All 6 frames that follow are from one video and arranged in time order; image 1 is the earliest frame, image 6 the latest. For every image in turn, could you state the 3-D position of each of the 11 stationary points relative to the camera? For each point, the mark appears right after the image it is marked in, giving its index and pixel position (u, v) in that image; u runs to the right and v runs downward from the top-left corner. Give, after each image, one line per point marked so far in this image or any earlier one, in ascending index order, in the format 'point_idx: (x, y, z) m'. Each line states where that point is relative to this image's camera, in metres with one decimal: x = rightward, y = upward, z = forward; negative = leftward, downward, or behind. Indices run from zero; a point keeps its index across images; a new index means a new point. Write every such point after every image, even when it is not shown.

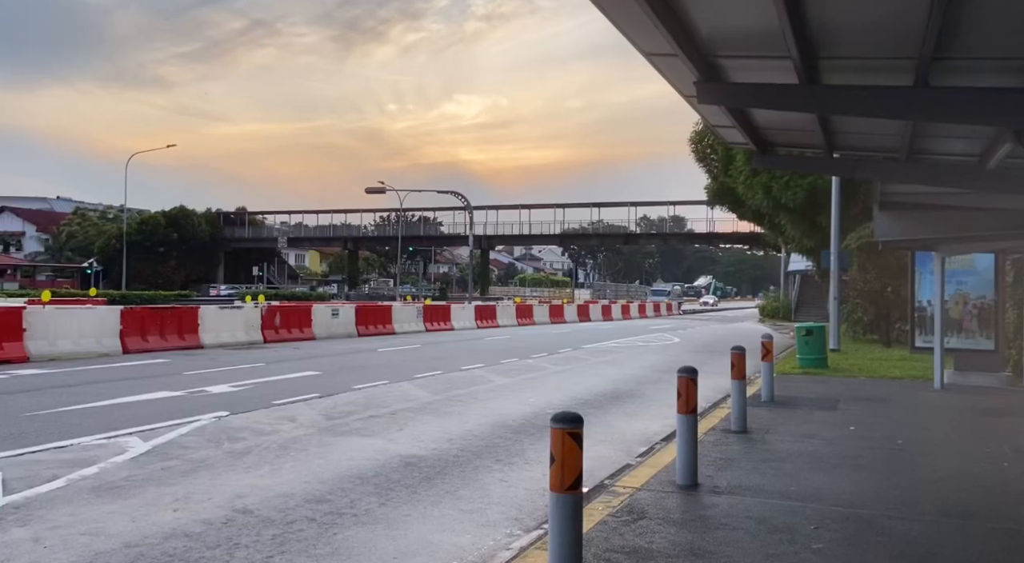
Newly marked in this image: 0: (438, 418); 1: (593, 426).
0: (-0.9, -1.7, +10.5) m
1: (+1.0, -1.9, +10.8) m
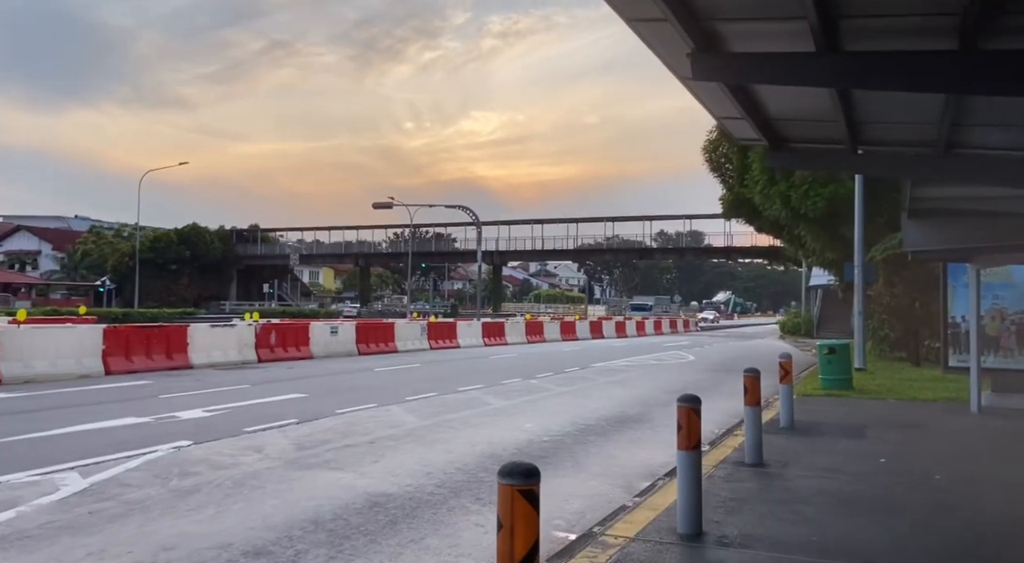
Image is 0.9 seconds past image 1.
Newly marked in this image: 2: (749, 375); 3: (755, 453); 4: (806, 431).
0: (-1.0, -1.9, +9.6) m
1: (+0.9, -2.0, +9.8) m
2: (+2.4, -0.9, +8.6) m
3: (+2.6, -1.8, +8.9) m
4: (+4.0, -2.0, +11.4) m
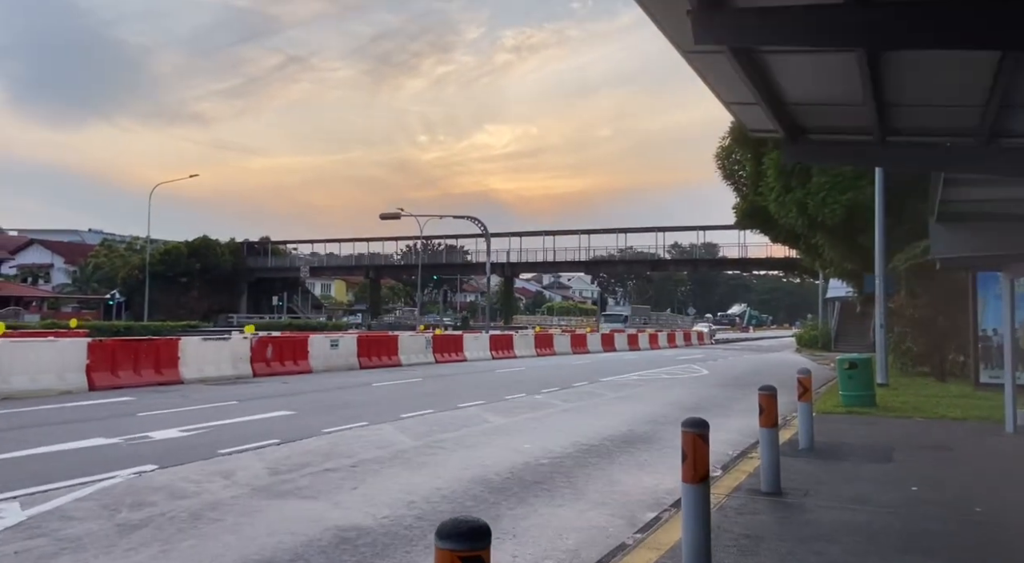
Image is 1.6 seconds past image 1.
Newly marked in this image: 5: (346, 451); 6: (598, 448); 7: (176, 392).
0: (-1.1, -2.0, +8.8) m
1: (+0.9, -2.2, +9.0) m
2: (+2.3, -1.0, +7.8) m
3: (+2.5, -1.9, +8.0) m
4: (+4.0, -2.2, +10.5) m
5: (-1.9, -2.0, +9.7) m
6: (+1.2, -2.2, +11.3) m
7: (-6.1, -2.0, +15.1) m
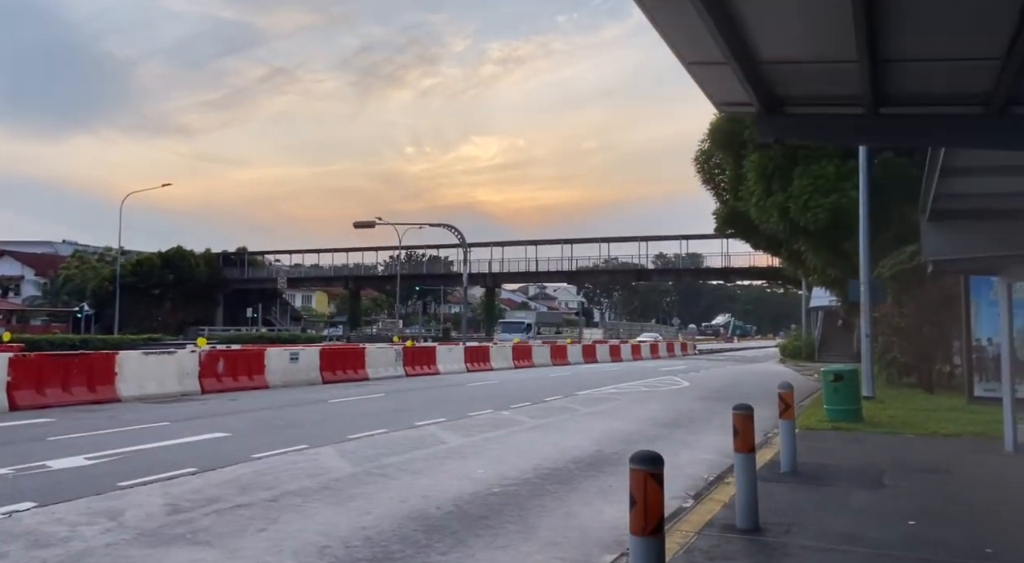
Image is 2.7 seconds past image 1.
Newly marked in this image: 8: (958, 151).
0: (-1.6, -2.1, +7.6) m
1: (+0.3, -2.2, +7.8) m
2: (+1.8, -1.1, +6.7) m
3: (+1.9, -1.9, +6.9) m
4: (+3.4, -2.2, +9.5) m
5: (-2.5, -2.0, +8.5) m
6: (+0.6, -2.3, +10.2) m
7: (-6.7, -2.1, +13.9) m
8: (+3.9, +1.2, +7.3) m
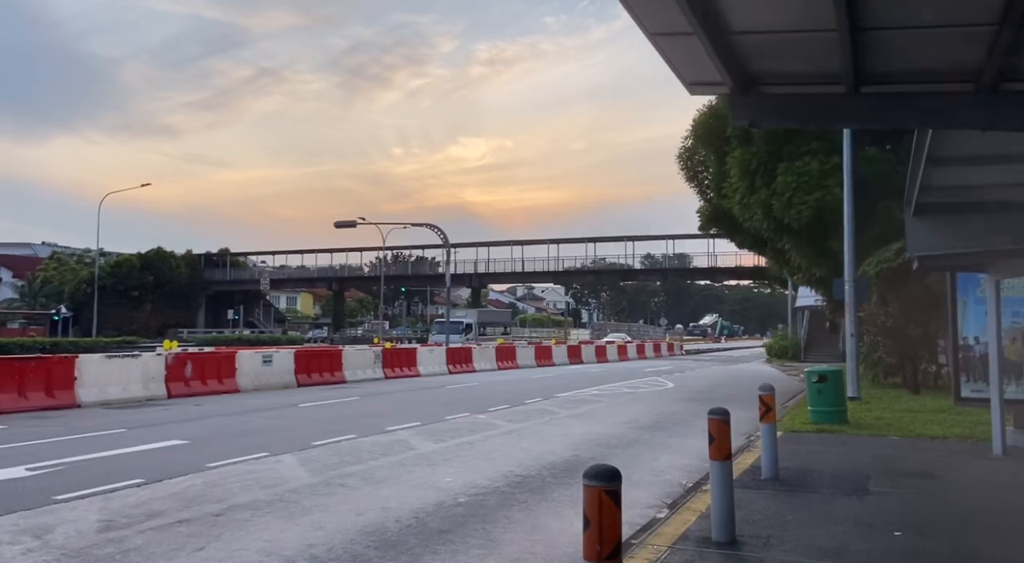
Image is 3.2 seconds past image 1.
0: (-2.0, -2.0, +7.1) m
1: (0.0, -2.2, +7.4) m
2: (+1.5, -1.0, +6.3) m
3: (+1.6, -1.9, +6.5) m
4: (+3.1, -2.2, +9.0) m
5: (-2.8, -2.0, +8.0) m
6: (+0.2, -2.3, +9.7) m
7: (-7.2, -2.2, +13.3) m
8: (+3.6, +1.2, +6.9) m
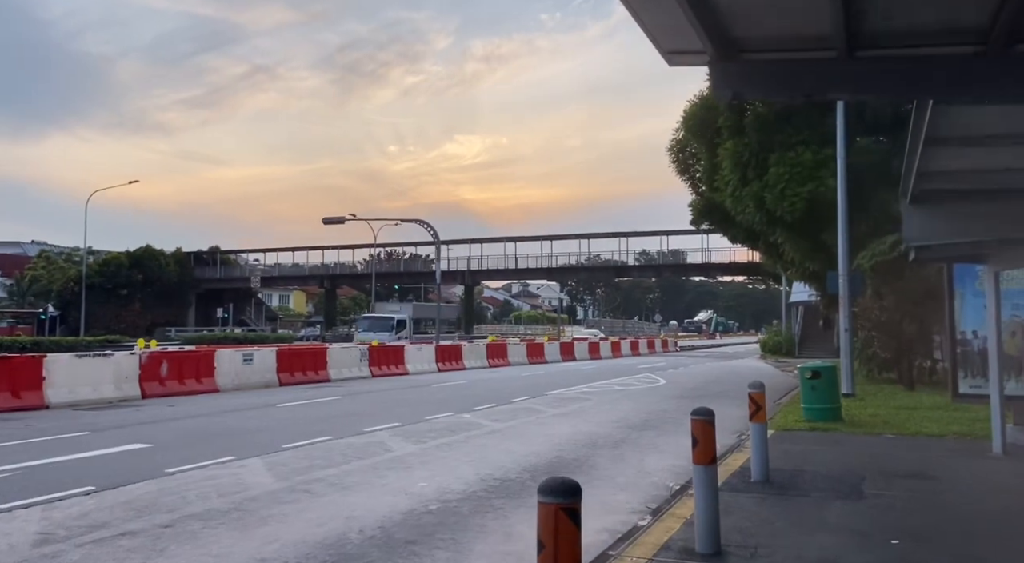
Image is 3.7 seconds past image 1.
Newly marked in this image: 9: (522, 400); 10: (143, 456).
0: (-2.2, -2.0, +6.7) m
1: (-0.2, -2.1, +6.9) m
2: (+1.3, -1.0, +5.8) m
3: (+1.4, -1.8, +6.0) m
4: (+2.8, -2.1, +8.6) m
5: (-3.1, -2.0, +7.5) m
6: (0.0, -2.2, +9.2) m
7: (-7.4, -2.1, +12.8) m
8: (+3.3, +1.3, +6.4) m
9: (+0.2, -2.7, +19.3) m
10: (-4.4, -2.1, +10.0) m
